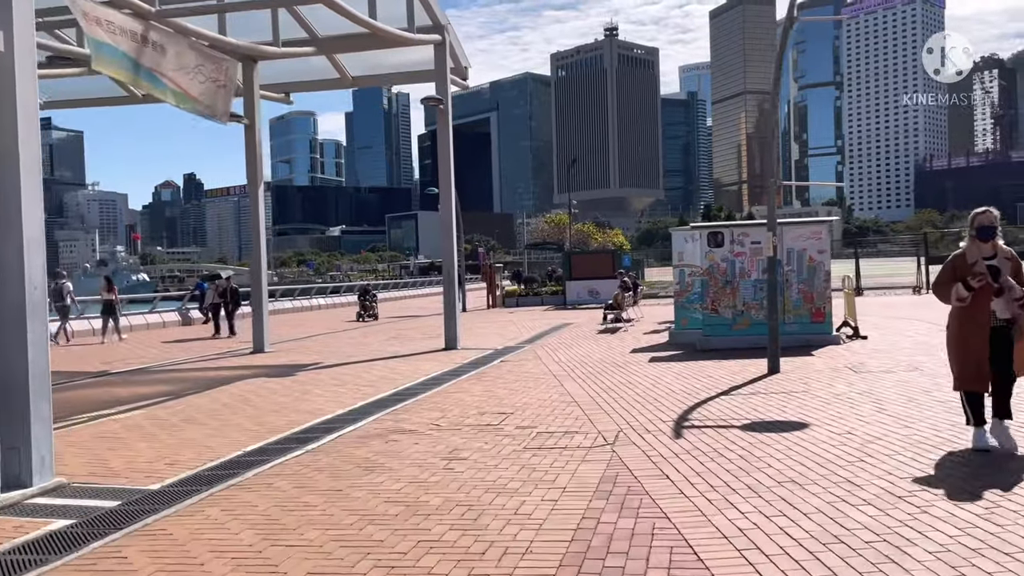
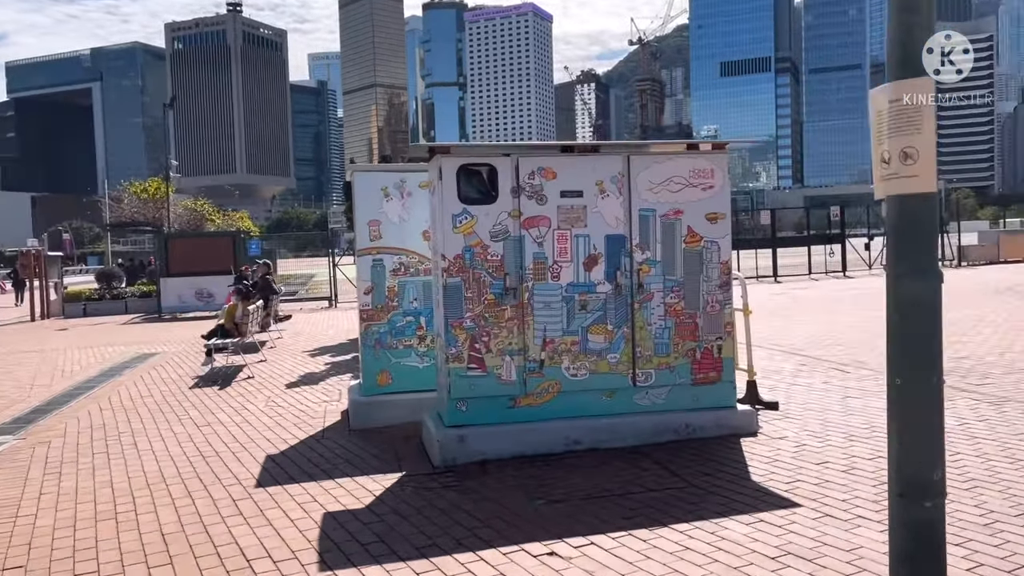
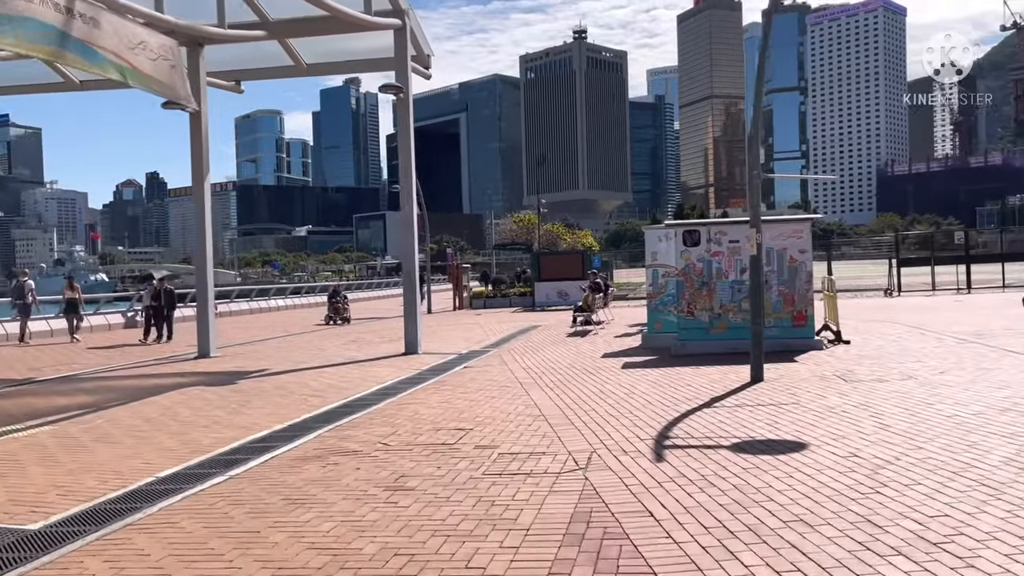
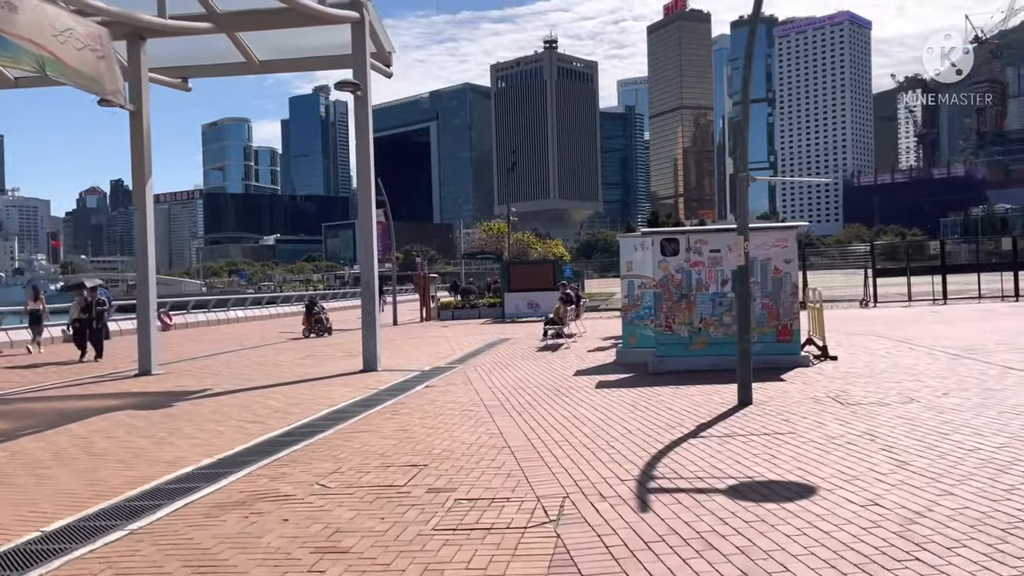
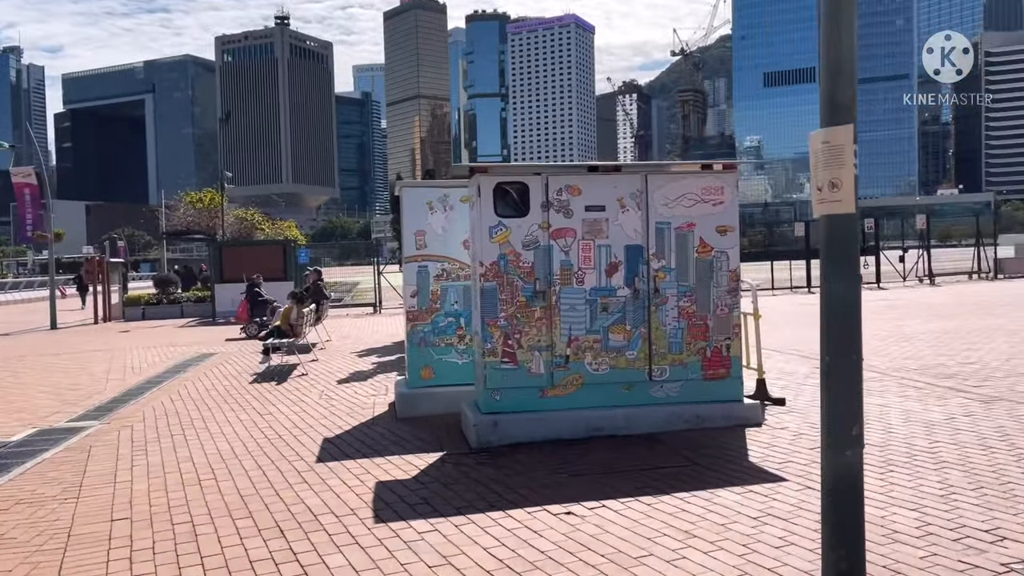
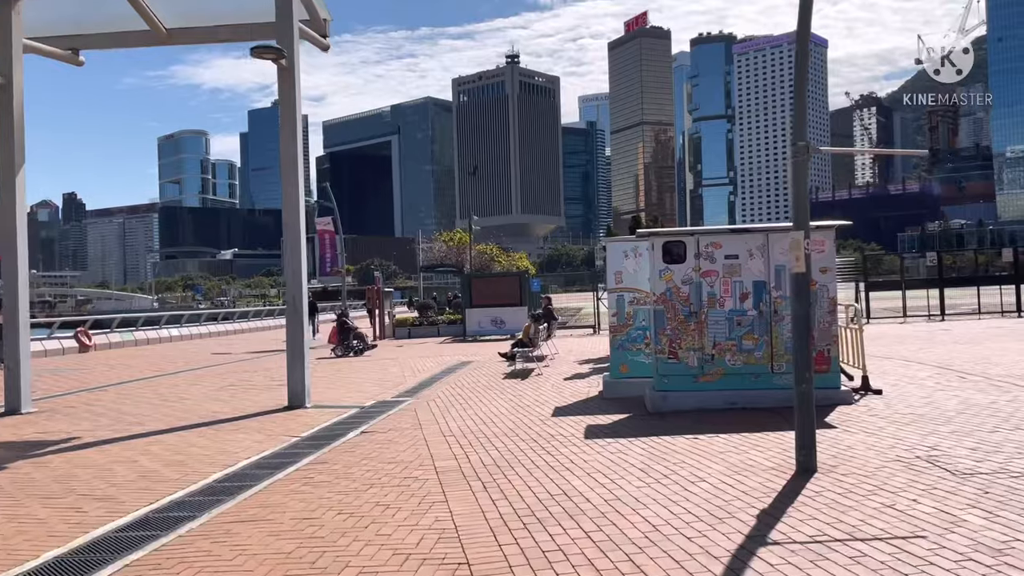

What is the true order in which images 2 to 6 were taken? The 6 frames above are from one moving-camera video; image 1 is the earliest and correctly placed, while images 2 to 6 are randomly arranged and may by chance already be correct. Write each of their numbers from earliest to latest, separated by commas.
3, 4, 6, 5, 2
